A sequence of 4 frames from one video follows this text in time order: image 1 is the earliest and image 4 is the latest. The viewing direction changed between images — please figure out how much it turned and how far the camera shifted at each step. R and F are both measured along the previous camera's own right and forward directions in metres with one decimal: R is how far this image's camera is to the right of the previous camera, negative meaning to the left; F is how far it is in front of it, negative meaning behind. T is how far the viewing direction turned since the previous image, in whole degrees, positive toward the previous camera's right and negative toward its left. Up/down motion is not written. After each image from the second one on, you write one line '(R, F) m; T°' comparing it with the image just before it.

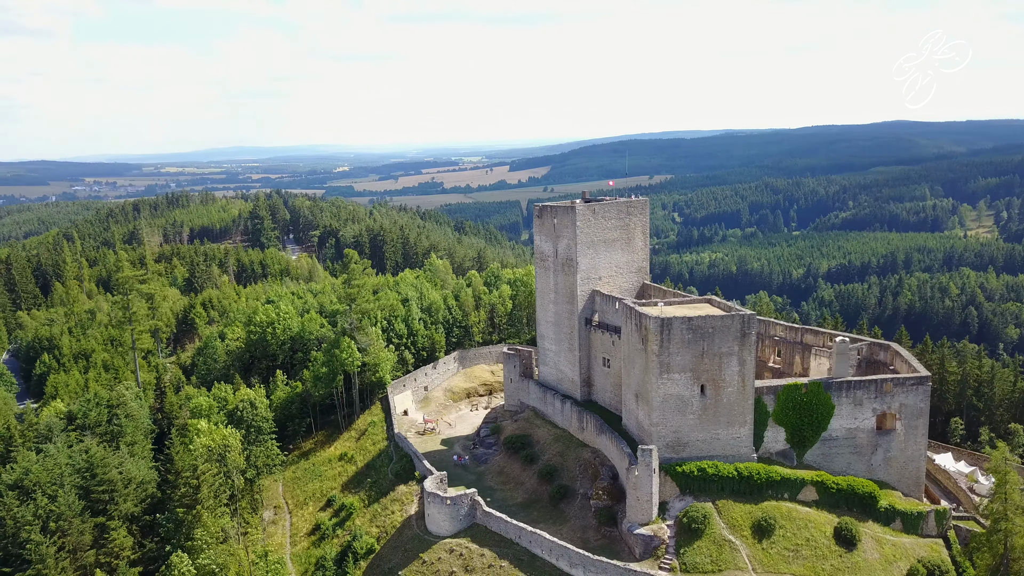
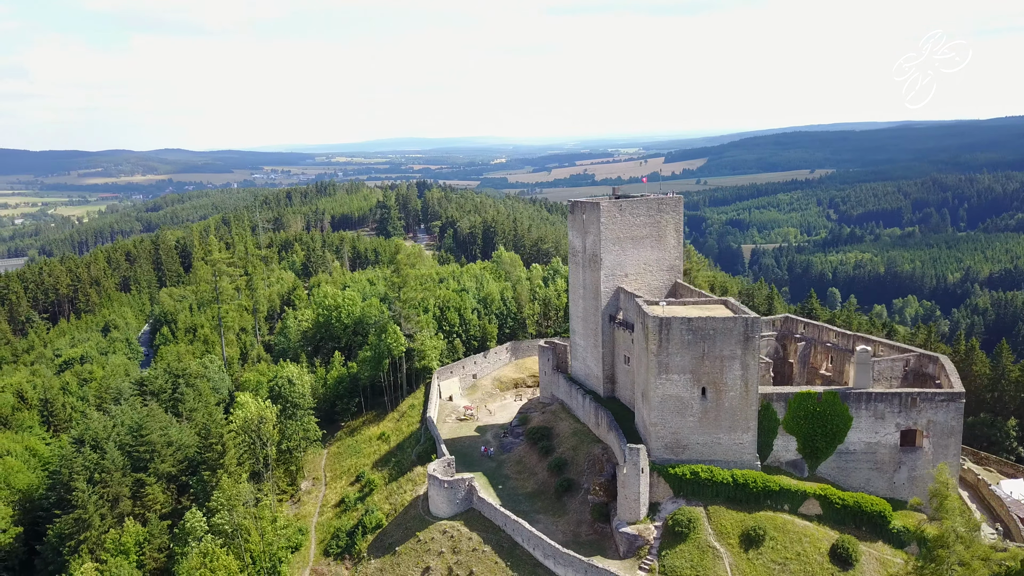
(+4.7, -0.1) m; -9°
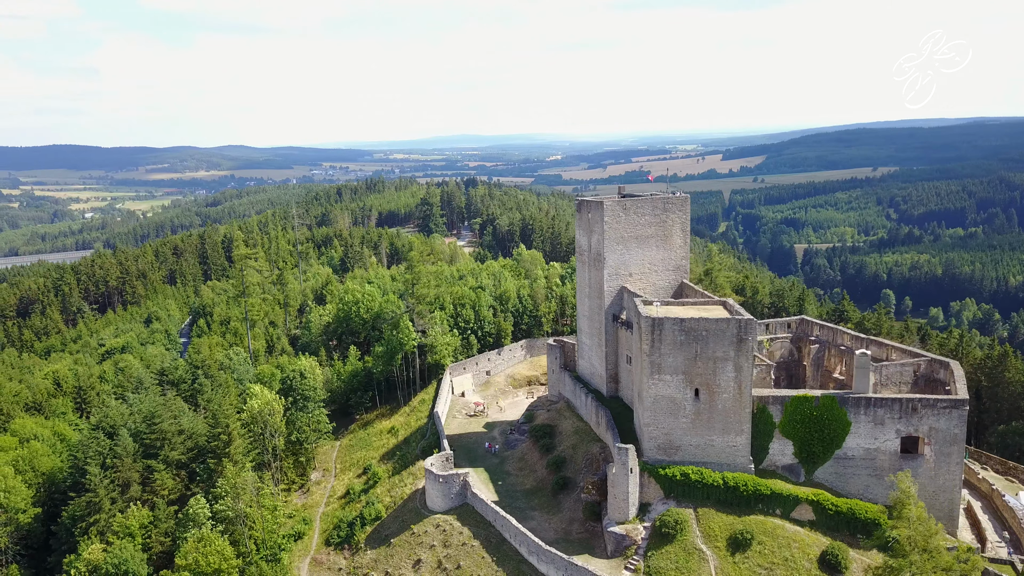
(+1.9, -0.2) m; -3°
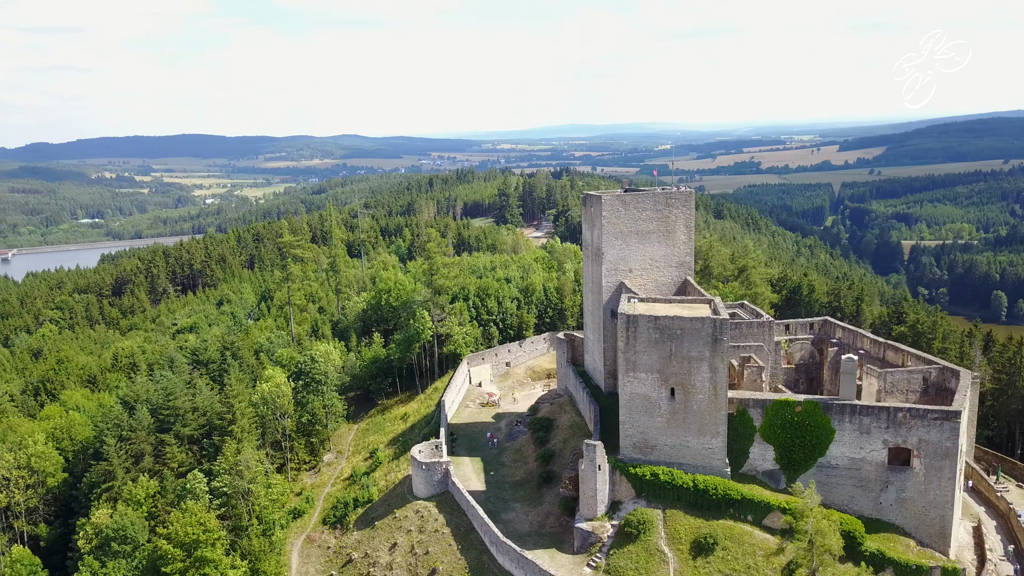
(+4.0, -0.1) m; -6°
